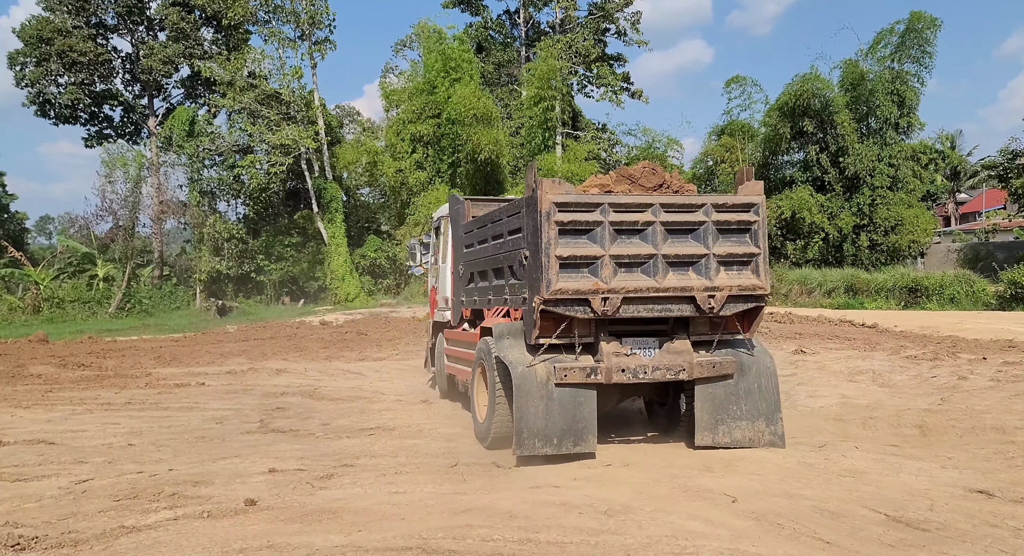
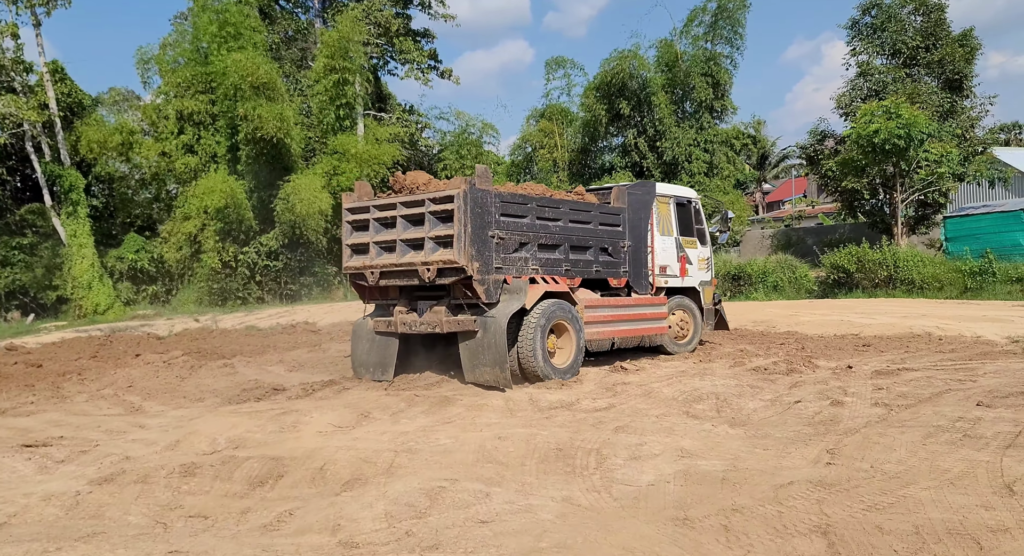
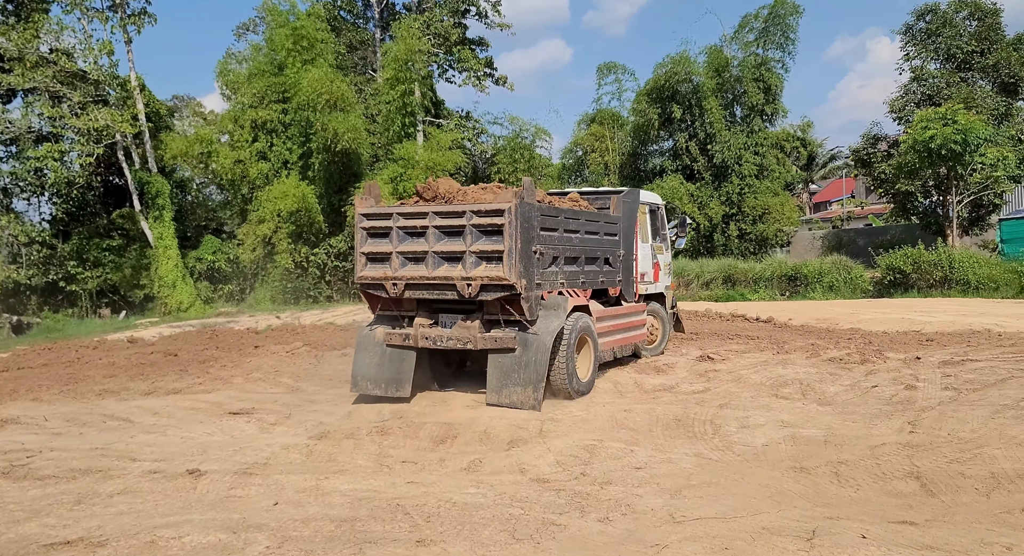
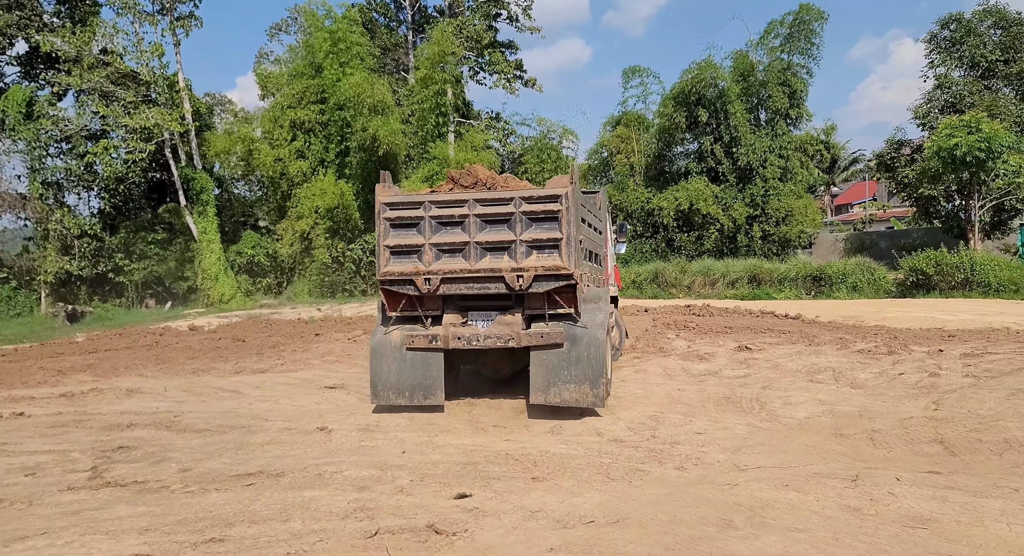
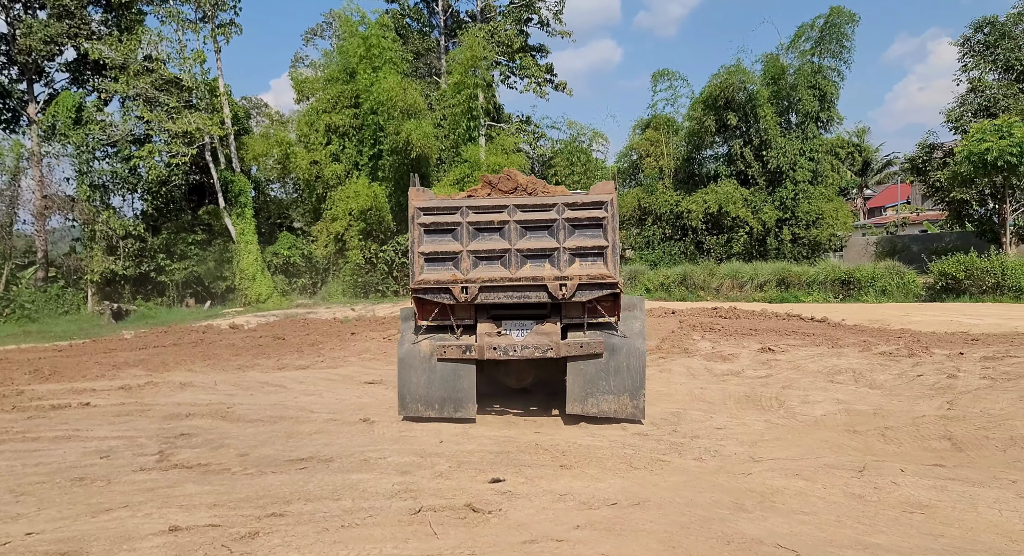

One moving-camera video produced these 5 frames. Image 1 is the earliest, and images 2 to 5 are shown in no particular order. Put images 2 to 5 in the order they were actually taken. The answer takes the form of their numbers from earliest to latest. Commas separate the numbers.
5, 4, 3, 2
